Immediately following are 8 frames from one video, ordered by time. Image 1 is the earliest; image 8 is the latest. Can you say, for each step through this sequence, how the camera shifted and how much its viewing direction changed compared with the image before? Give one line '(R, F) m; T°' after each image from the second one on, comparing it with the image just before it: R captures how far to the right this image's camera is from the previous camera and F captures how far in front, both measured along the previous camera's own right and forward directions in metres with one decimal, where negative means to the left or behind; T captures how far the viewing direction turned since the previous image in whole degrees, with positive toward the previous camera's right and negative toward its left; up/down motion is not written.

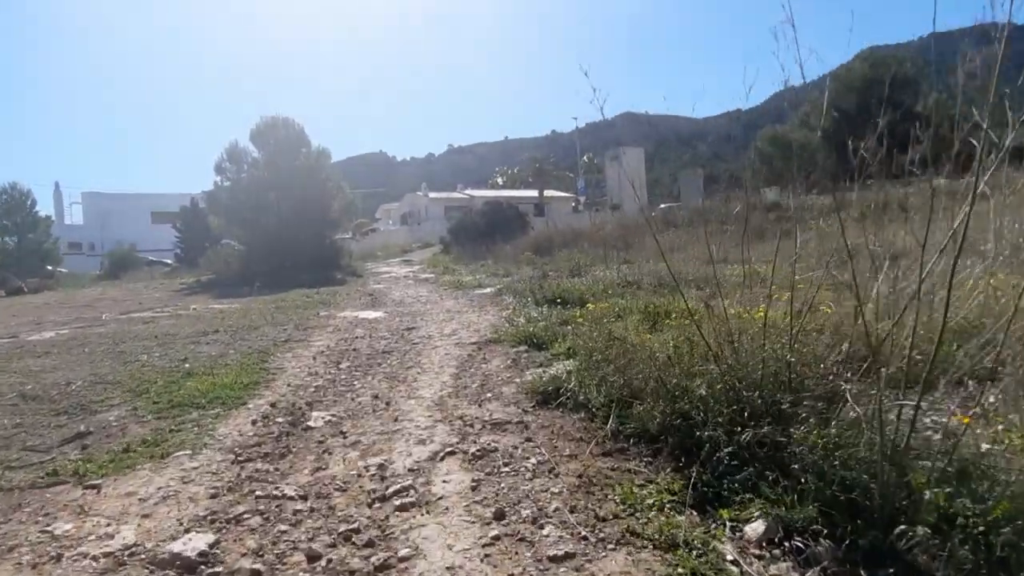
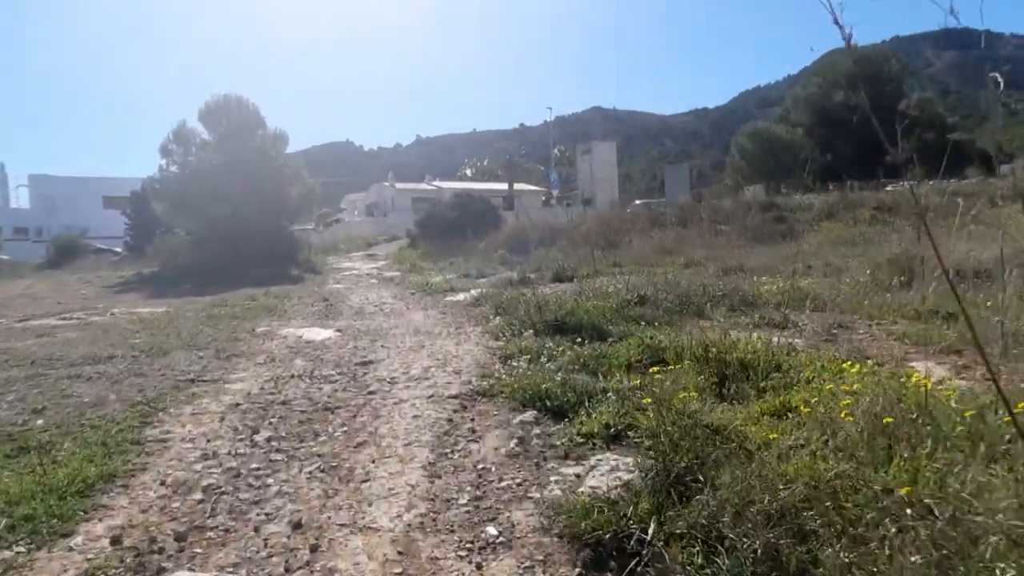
(-0.2, +2.3) m; +2°
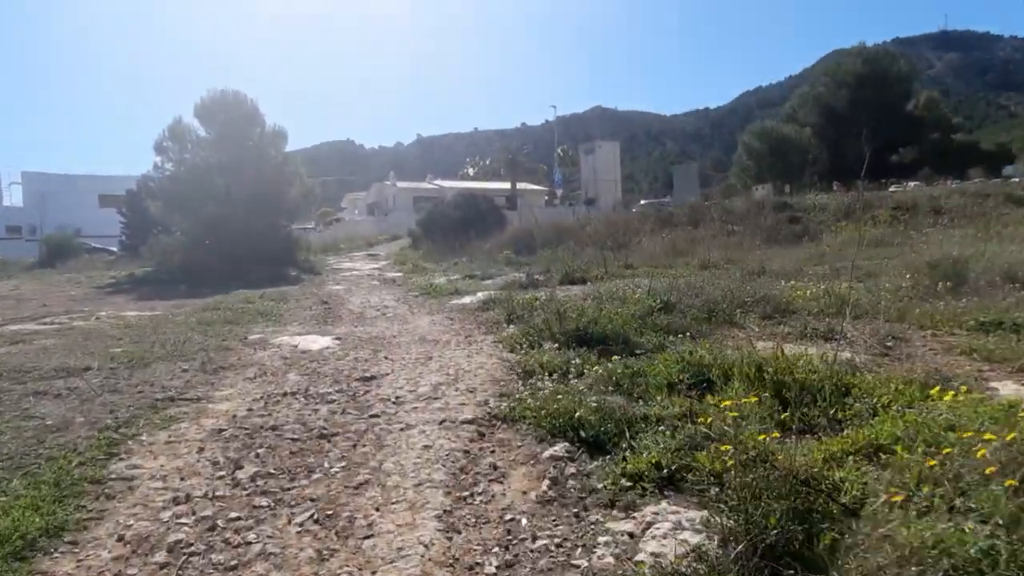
(-0.1, +0.7) m; 0°
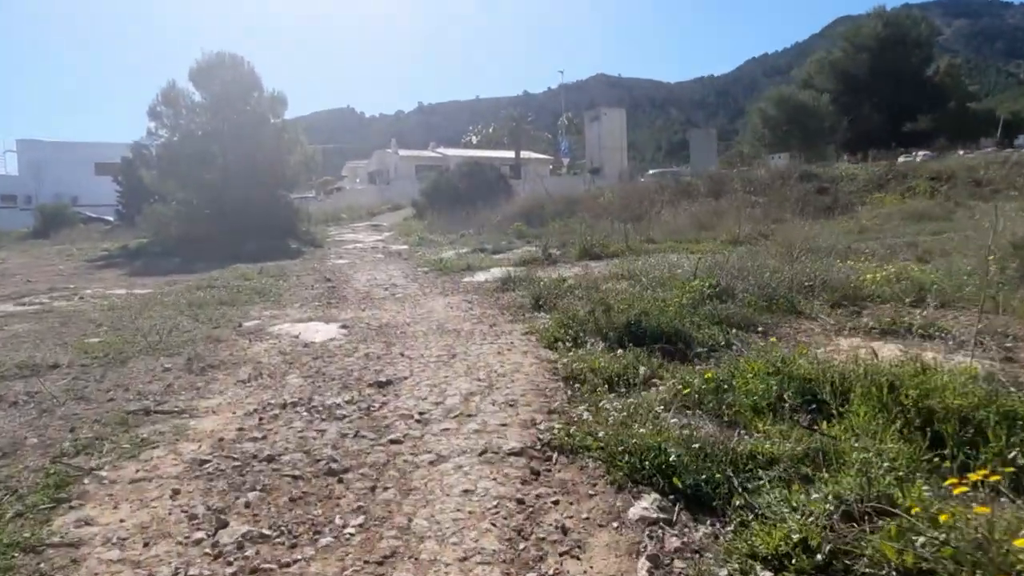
(-0.2, +1.0) m; 0°
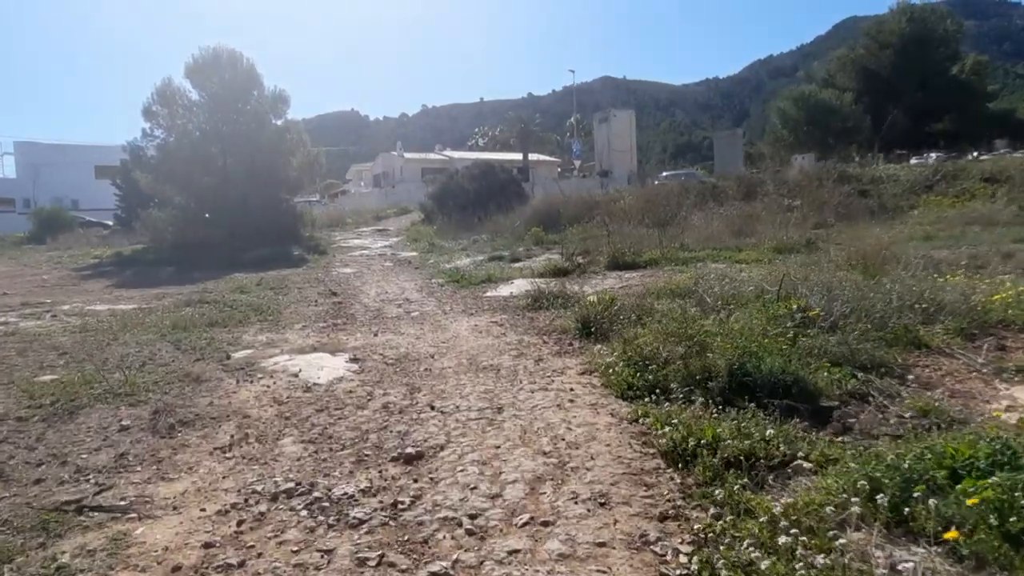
(-0.3, +1.3) m; 0°
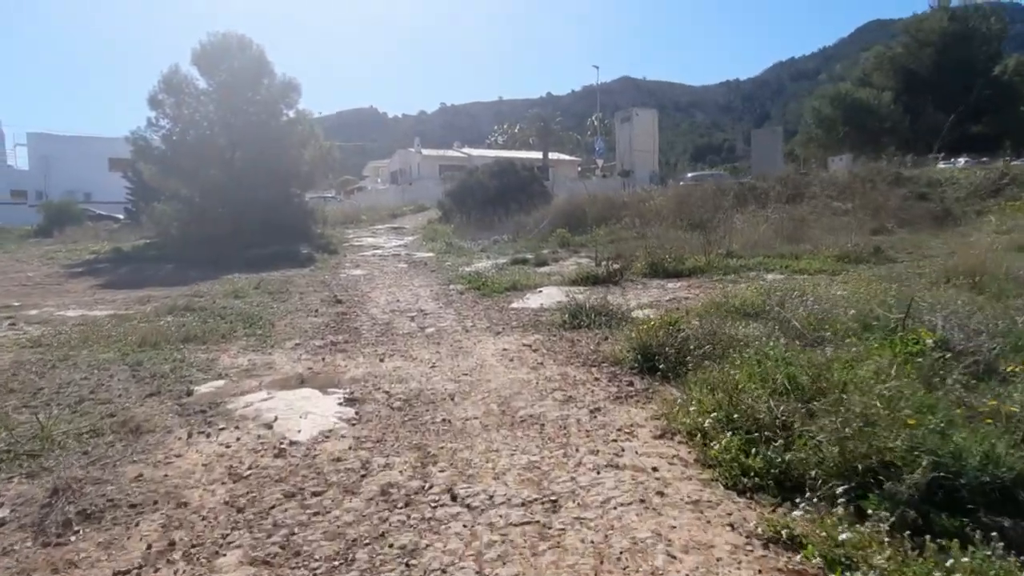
(-0.1, +1.4) m; -1°
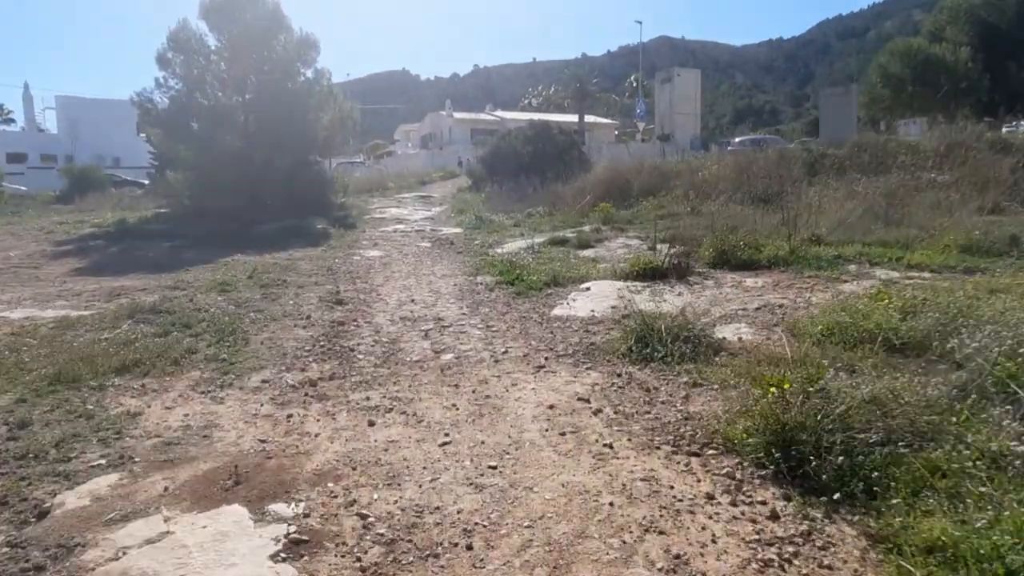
(-0.1, +2.0) m; -2°
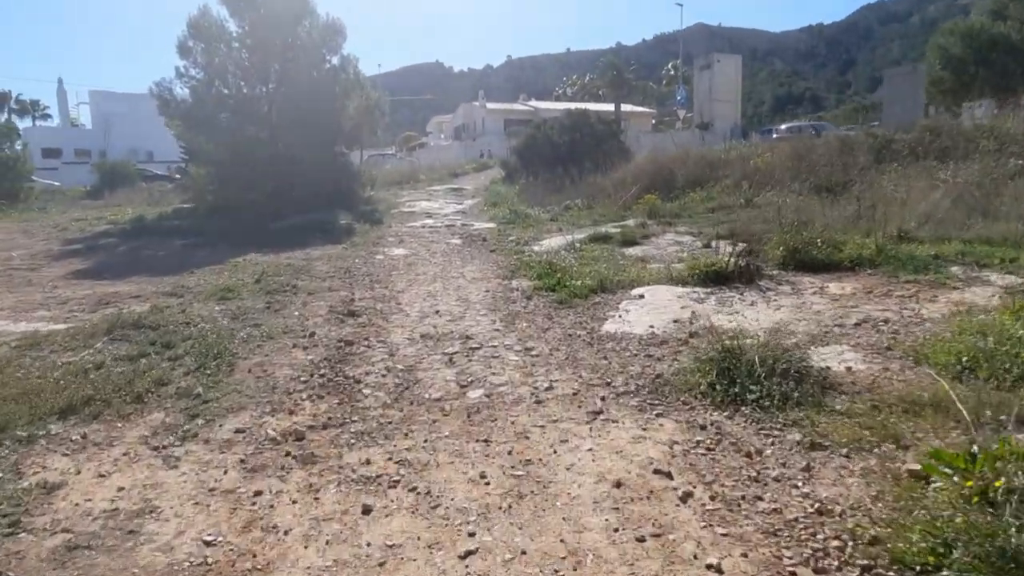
(-0.1, +1.2) m; -2°
